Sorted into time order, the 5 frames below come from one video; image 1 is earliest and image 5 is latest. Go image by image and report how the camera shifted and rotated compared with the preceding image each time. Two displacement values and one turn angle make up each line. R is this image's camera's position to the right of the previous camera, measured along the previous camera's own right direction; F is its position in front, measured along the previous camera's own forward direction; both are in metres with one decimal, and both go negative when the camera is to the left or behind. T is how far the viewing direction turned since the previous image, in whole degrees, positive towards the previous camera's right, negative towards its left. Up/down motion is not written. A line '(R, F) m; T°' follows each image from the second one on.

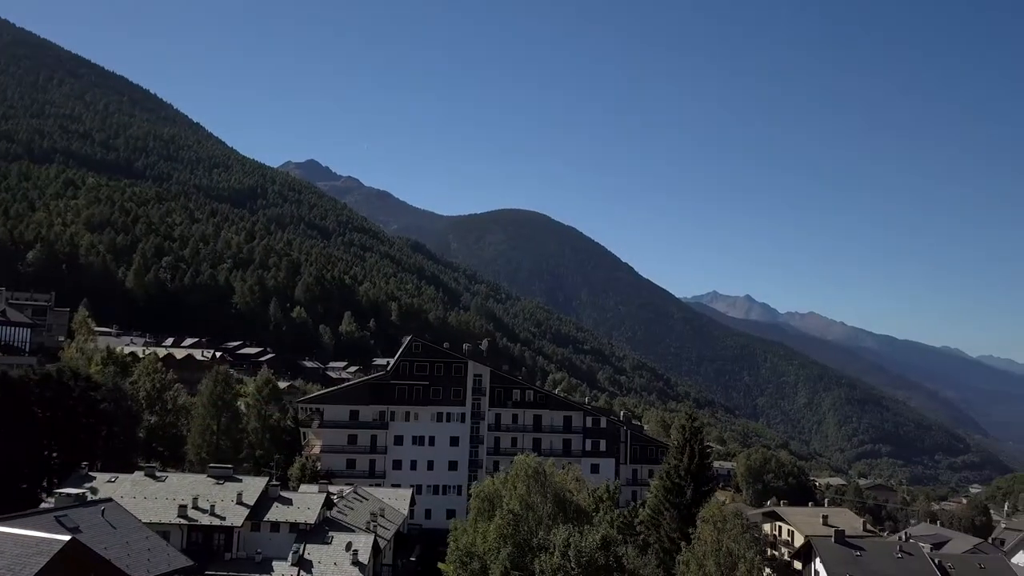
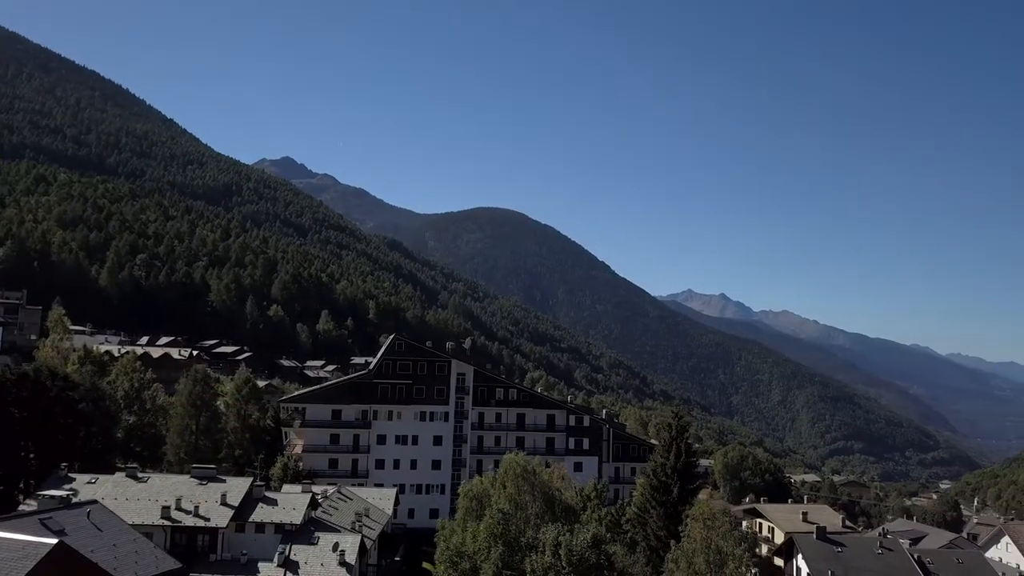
(-0.5, +0.1) m; +2°
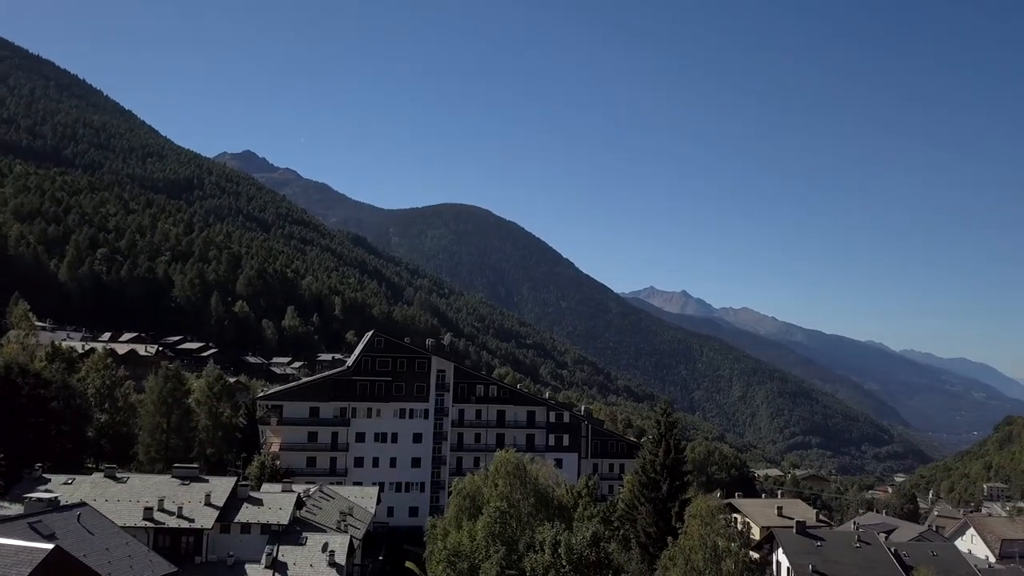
(-1.2, +0.4) m; +3°
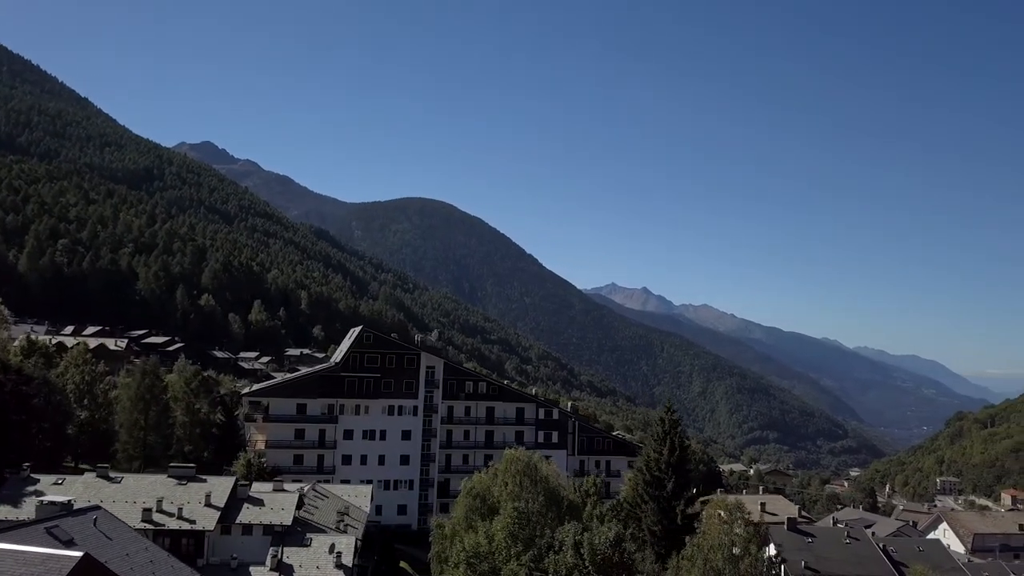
(-2.1, +0.6) m; +2°
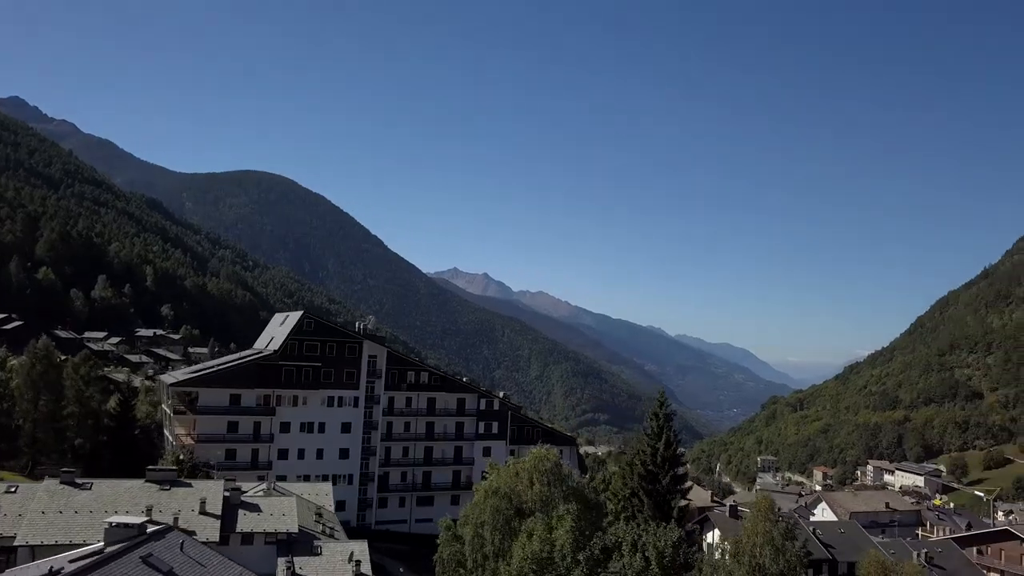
(-7.5, +1.9) m; +11°
